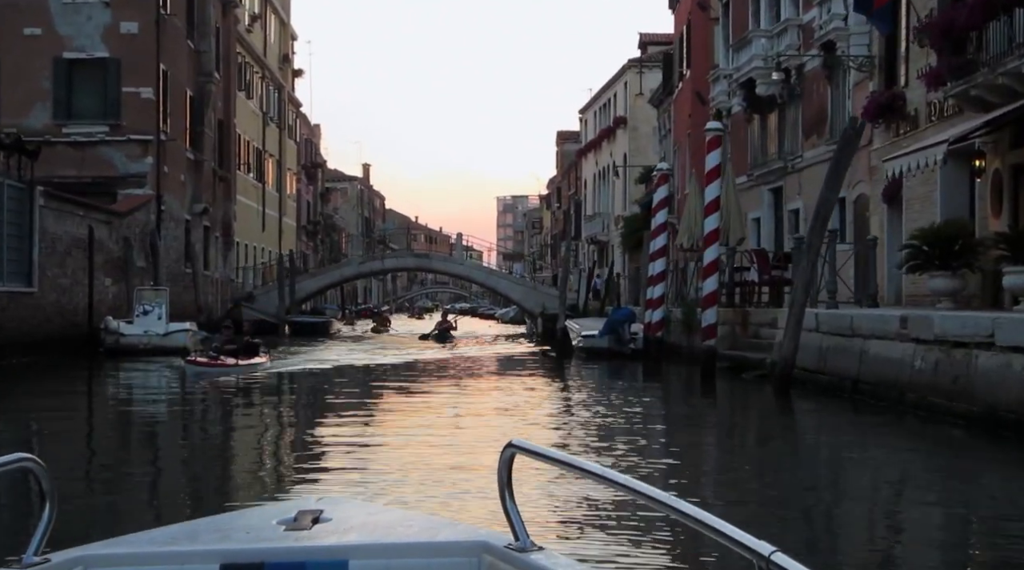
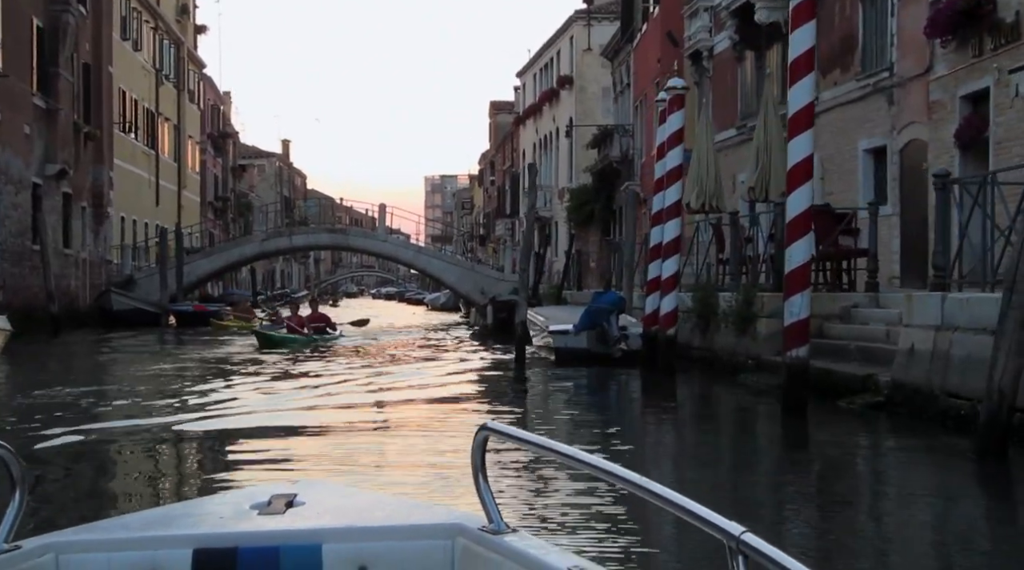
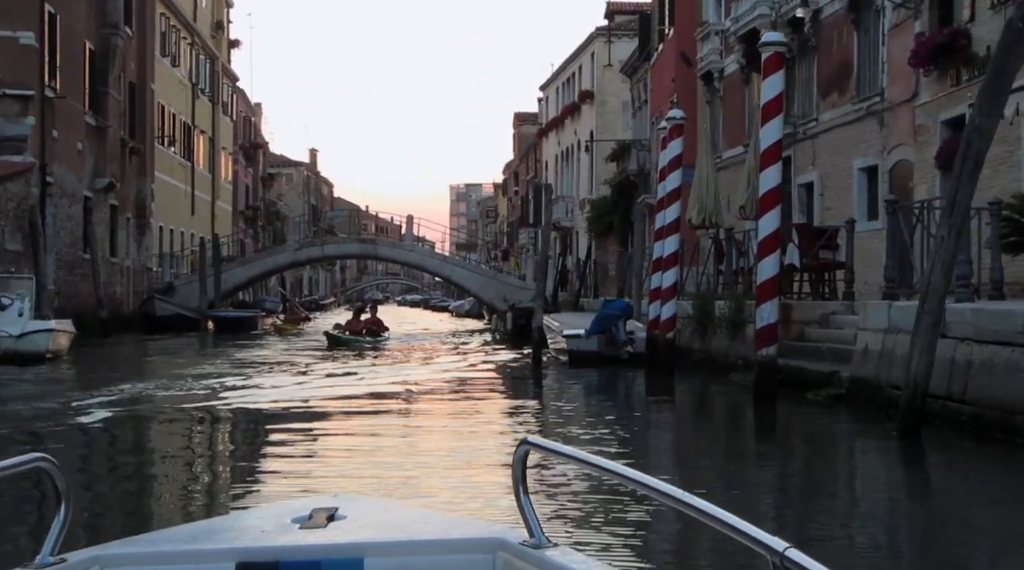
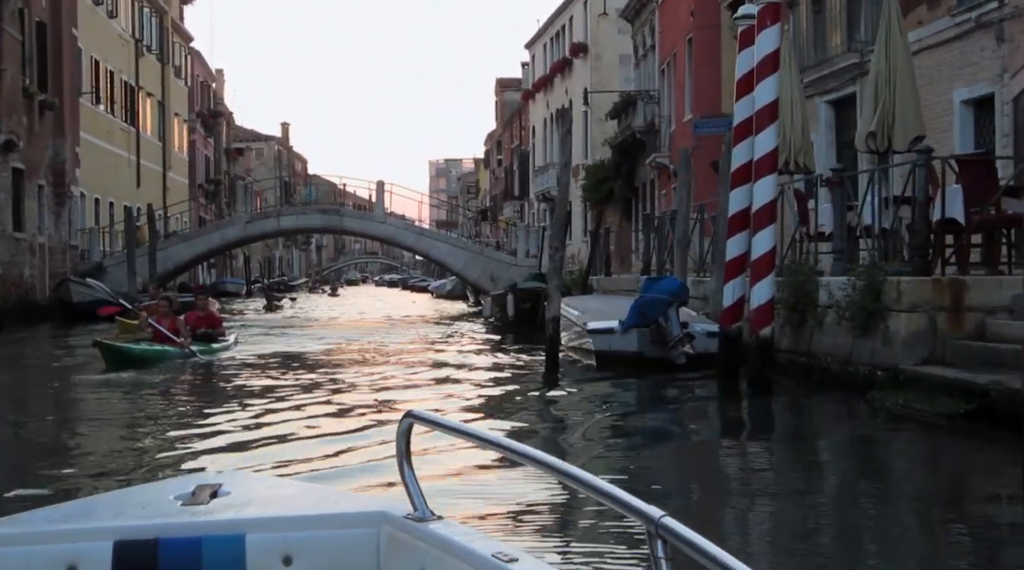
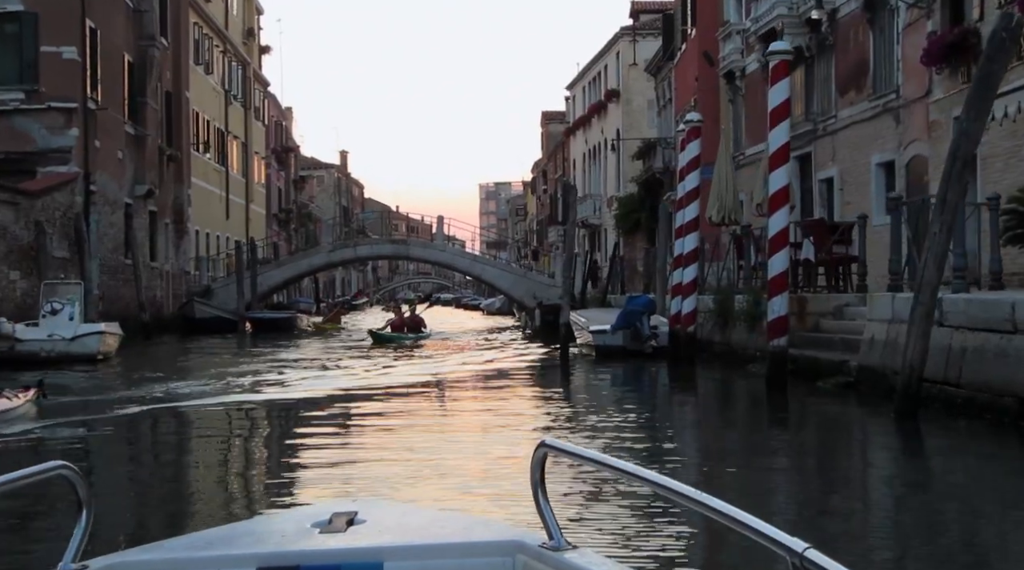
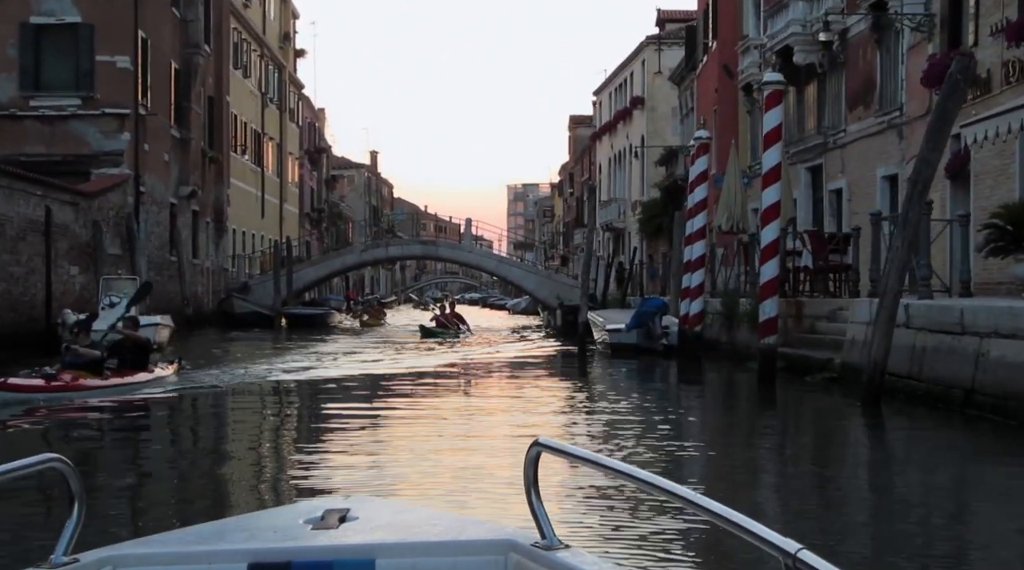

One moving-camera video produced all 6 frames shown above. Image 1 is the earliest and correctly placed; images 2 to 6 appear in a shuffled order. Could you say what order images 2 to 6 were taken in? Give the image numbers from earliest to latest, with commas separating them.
6, 5, 3, 2, 4
